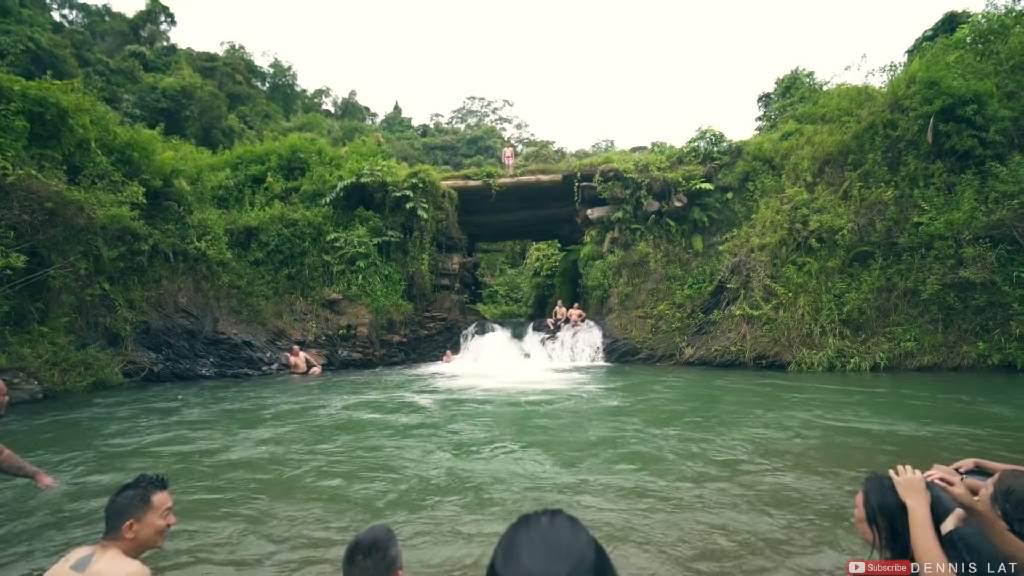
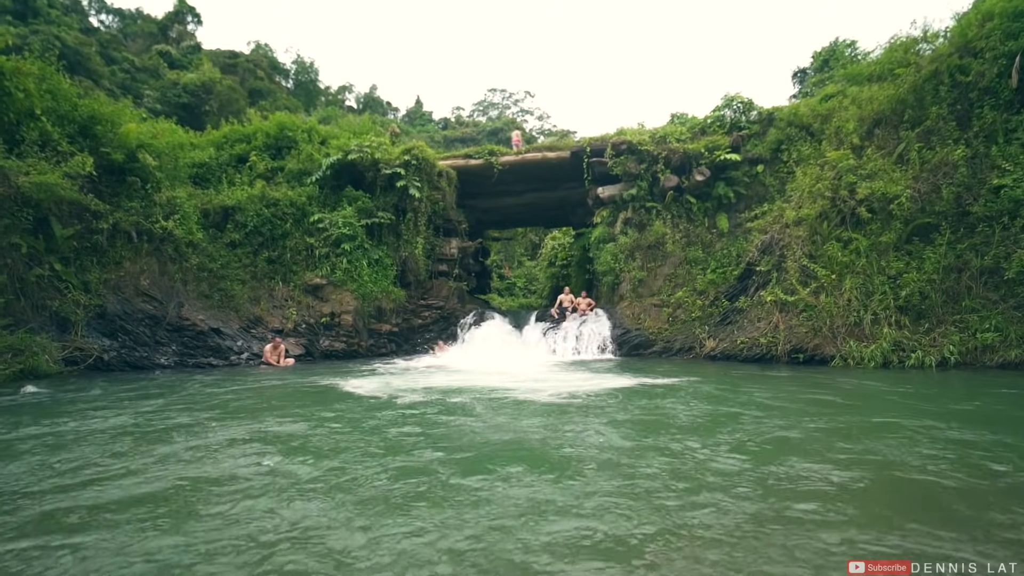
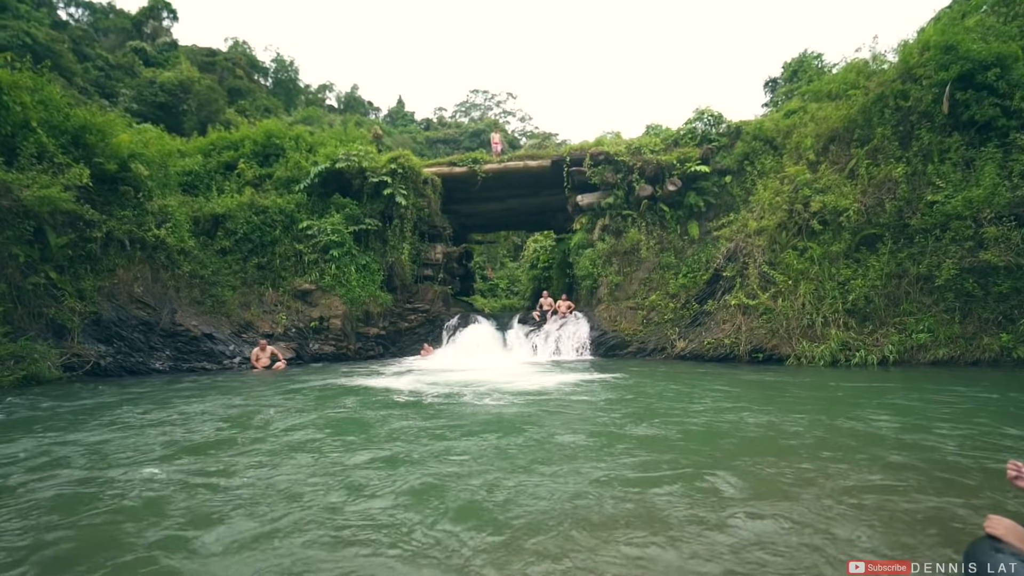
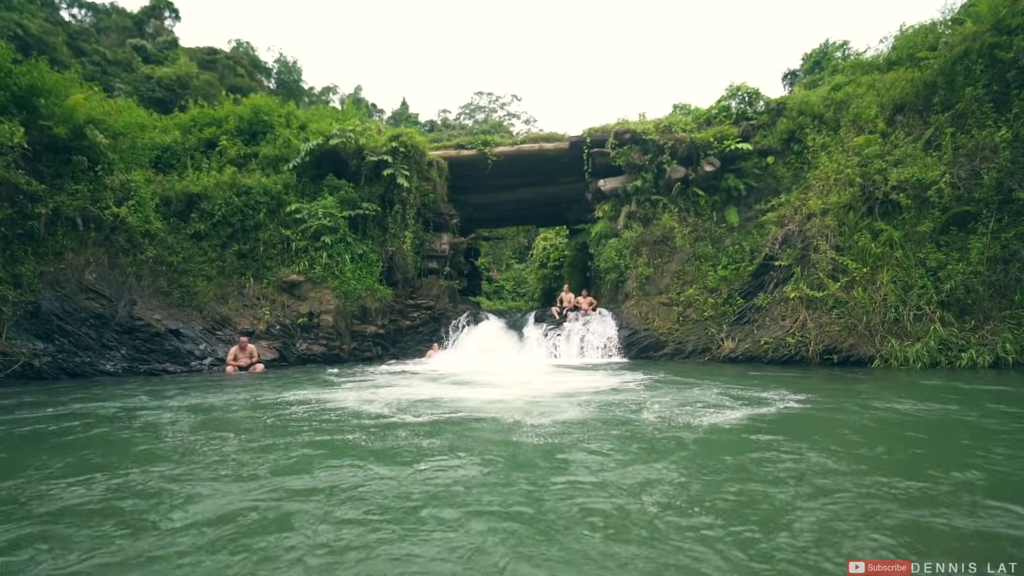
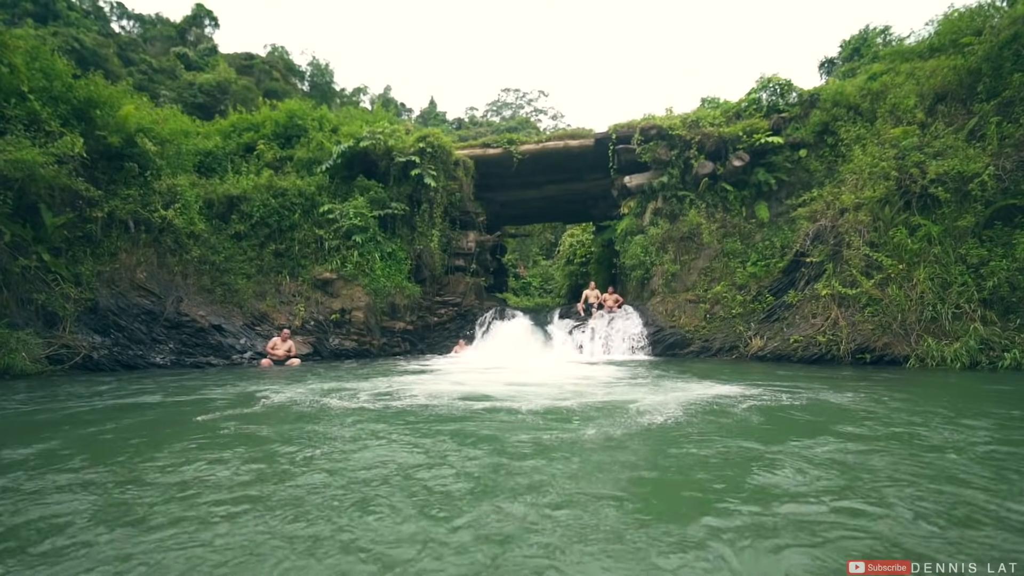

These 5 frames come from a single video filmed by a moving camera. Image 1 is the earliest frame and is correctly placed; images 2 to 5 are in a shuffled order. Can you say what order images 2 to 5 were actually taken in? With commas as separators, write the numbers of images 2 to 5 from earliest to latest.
3, 2, 5, 4
